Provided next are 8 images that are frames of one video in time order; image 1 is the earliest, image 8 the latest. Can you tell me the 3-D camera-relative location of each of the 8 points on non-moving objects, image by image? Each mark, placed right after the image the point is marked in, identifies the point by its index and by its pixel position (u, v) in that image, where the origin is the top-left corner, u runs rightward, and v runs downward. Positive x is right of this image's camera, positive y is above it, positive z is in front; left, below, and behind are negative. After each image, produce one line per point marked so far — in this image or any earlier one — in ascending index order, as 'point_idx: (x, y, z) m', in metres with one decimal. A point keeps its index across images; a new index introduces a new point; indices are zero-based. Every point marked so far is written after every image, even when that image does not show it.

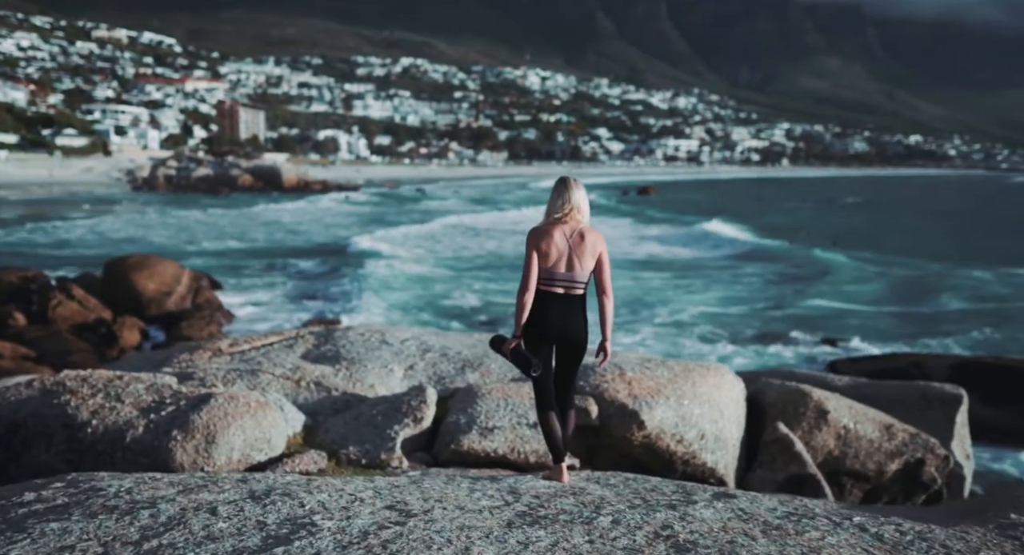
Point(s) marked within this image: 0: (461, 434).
0: (-0.3, -0.9, +5.2) m
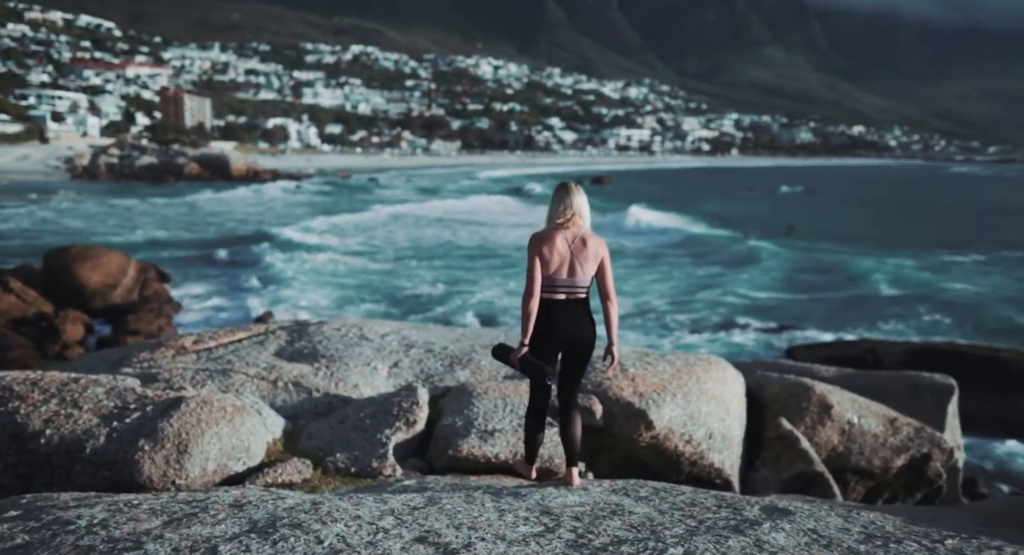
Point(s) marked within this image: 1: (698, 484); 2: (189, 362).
0: (-0.3, -0.9, +4.8) m
1: (+1.1, -1.3, +5.4) m
2: (-2.2, -0.6, +6.0) m
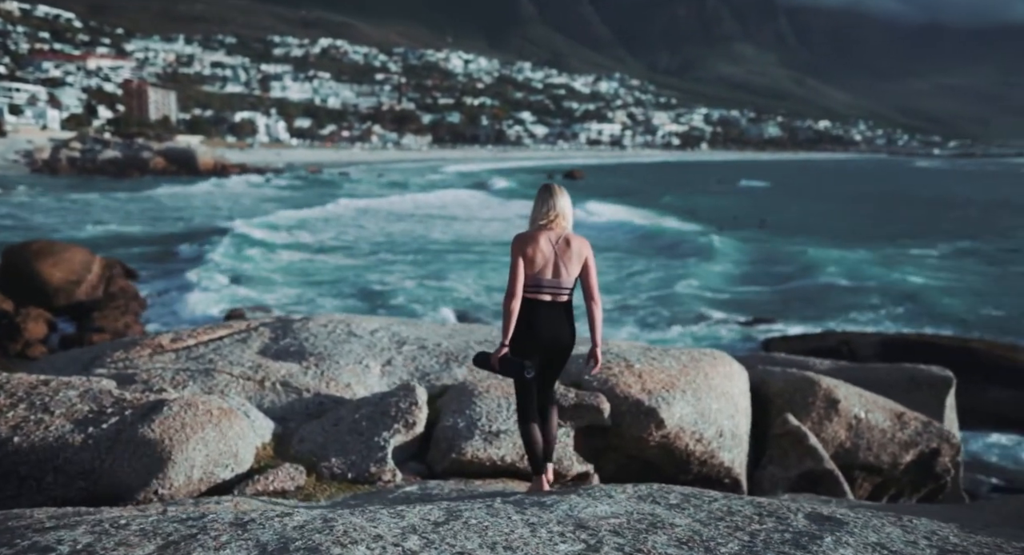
0: (-0.3, -0.8, +4.5) m
1: (+1.1, -1.2, +5.2) m
2: (-2.2, -0.5, +5.7) m
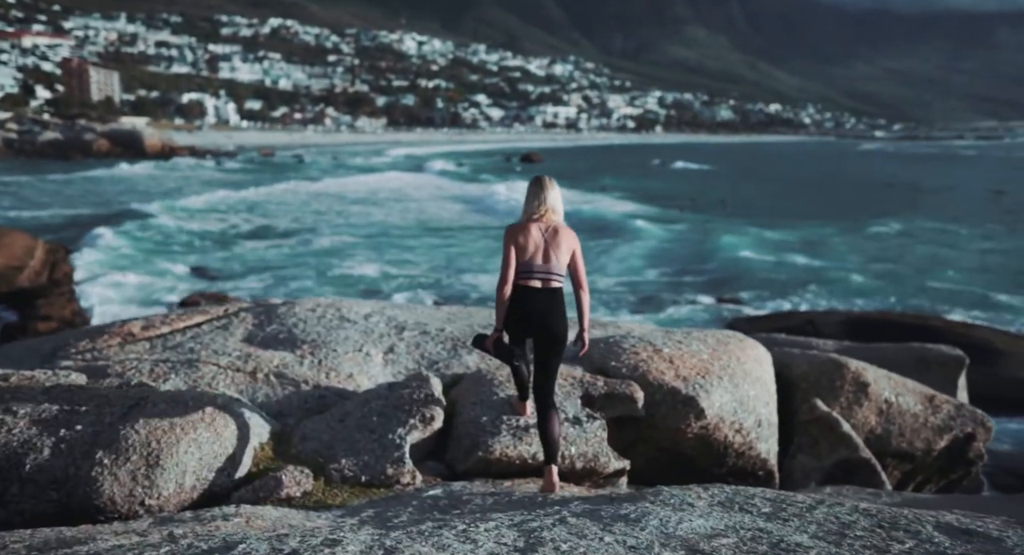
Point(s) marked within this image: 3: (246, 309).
0: (-0.1, -0.7, +4.0) m
1: (+1.2, -1.1, +4.8) m
2: (-2.1, -0.4, +5.1) m
3: (-1.9, -0.2, +6.2) m
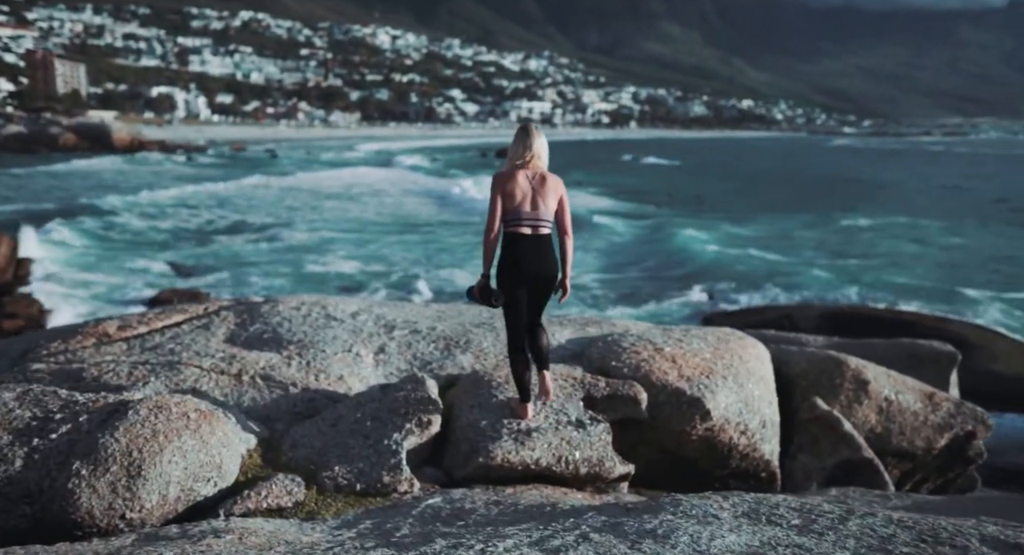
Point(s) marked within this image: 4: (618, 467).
0: (-0.1, -0.7, +3.9) m
1: (+1.2, -1.1, +4.6) m
2: (-2.2, -0.4, +4.9) m
3: (-1.9, -0.2, +5.9) m
4: (+0.5, -0.9, +4.0) m
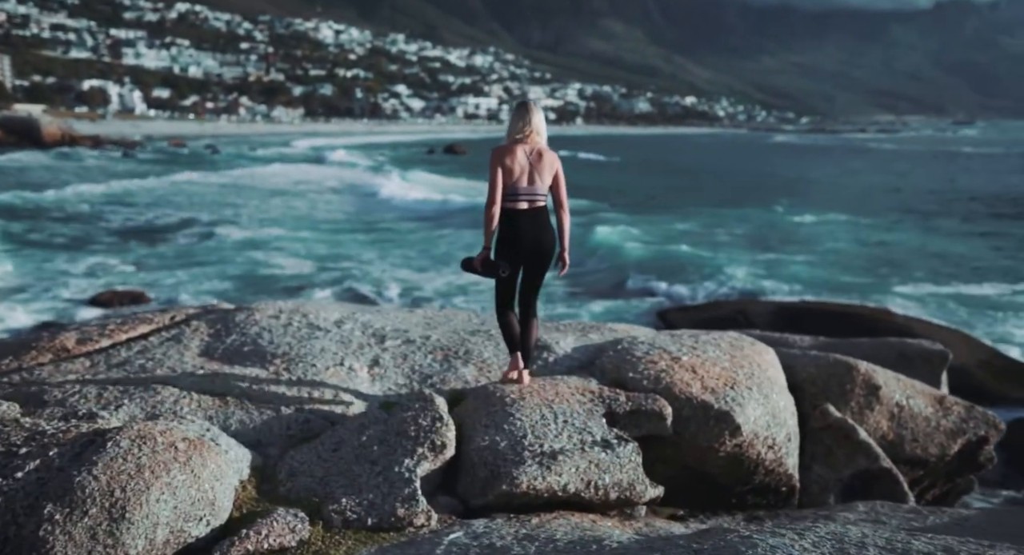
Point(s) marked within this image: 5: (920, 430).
0: (0.0, -0.7, +3.5) m
1: (+1.3, -1.1, +4.3) m
2: (-2.1, -0.5, +4.4) m
3: (-1.9, -0.2, +5.5) m
4: (+0.6, -0.9, +3.6) m
5: (+2.5, -0.9, +5.4) m
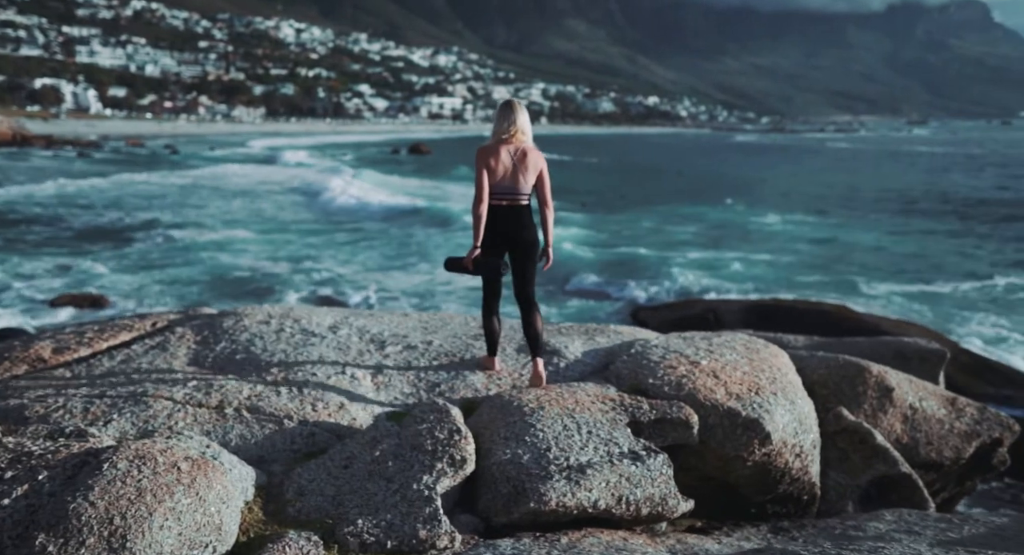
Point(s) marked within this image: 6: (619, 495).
0: (+0.1, -0.8, +3.3) m
1: (+1.3, -1.1, +4.2) m
2: (-2.1, -0.5, +4.1) m
3: (-1.9, -0.3, +5.2) m
4: (+0.7, -0.9, +3.4) m
5: (+2.5, -0.9, +5.3) m
6: (+0.4, -0.8, +3.2) m
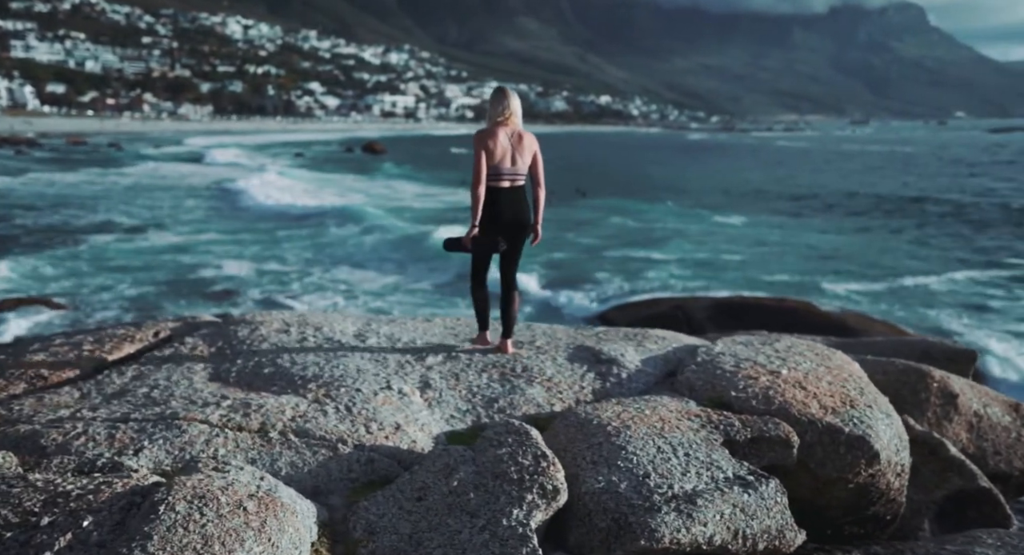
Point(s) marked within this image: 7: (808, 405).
0: (+0.4, -0.8, +2.9) m
1: (+1.6, -1.1, +3.9) m
2: (-1.8, -0.5, +3.6) m
3: (-1.7, -0.3, +4.7) m
4: (+1.0, -0.9, +3.1) m
5: (+2.7, -0.9, +5.0) m
6: (+0.7, -0.8, +2.8) m
7: (+1.2, -0.5, +3.6) m
